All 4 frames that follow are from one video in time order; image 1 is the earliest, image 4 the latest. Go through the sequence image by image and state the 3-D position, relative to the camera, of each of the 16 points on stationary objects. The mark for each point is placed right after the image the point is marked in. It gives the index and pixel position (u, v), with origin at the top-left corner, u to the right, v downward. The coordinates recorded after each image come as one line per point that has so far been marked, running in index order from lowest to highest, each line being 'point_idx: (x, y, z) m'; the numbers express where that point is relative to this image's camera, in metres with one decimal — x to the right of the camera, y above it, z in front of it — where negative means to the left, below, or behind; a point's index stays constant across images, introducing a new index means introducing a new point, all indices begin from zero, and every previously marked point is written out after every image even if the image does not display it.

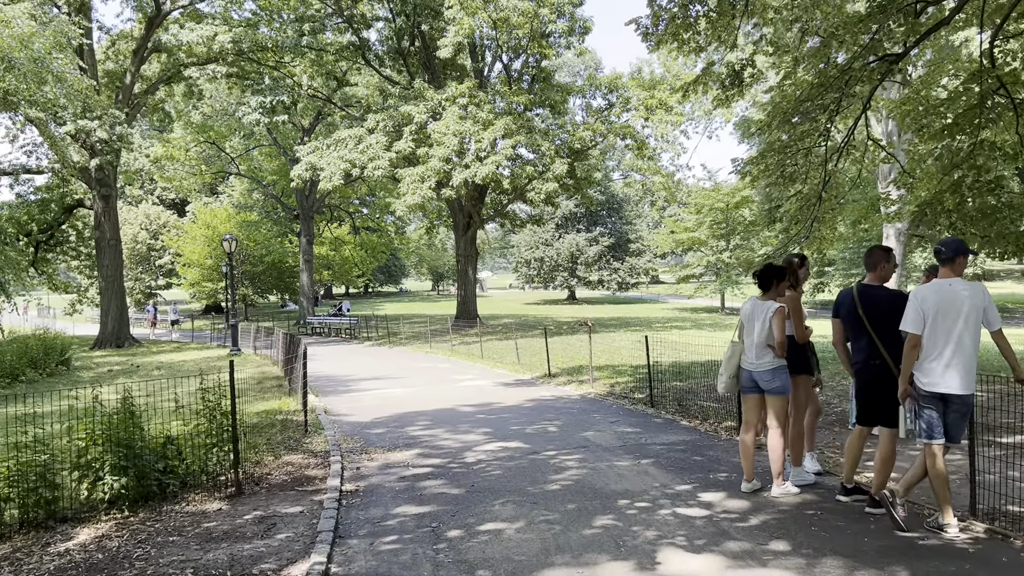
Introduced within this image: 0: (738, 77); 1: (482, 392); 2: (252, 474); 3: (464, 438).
0: (+3.6, +3.4, +13.3) m
1: (-0.4, -1.5, +11.7) m
2: (-2.0, -1.5, +6.5) m
3: (-0.5, -1.5, +8.0) m
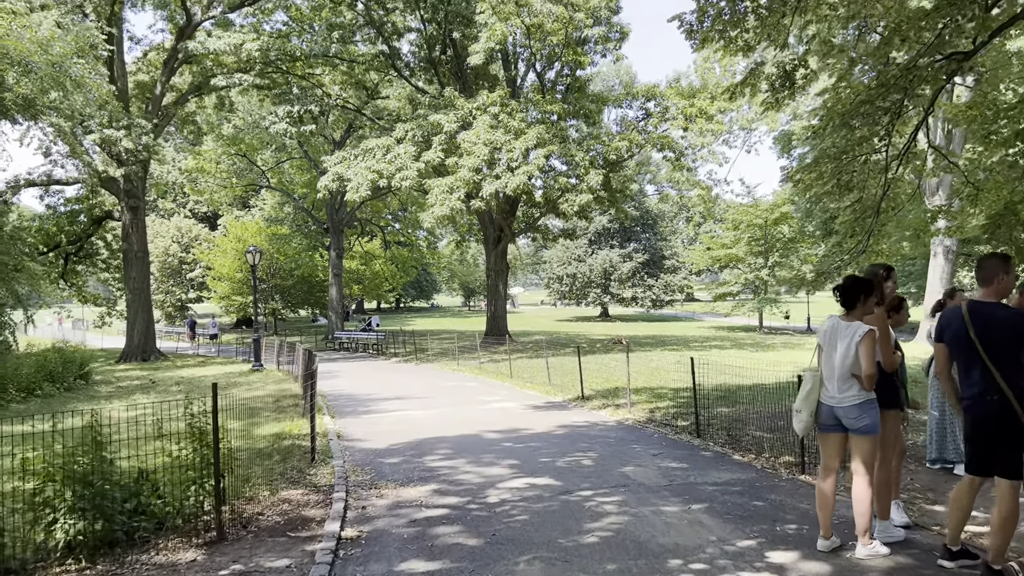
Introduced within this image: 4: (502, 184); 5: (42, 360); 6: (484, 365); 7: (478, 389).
0: (+4.1, +3.1, +12.4) m
1: (0.0, -1.7, +10.8) m
2: (-1.8, -1.5, +5.6) m
3: (-0.2, -1.6, +7.1) m
4: (-0.2, +2.5, +19.7) m
5: (-11.2, -1.7, +19.8) m
6: (-0.6, -1.8, +19.8) m
7: (-0.6, -1.8, +14.6) m
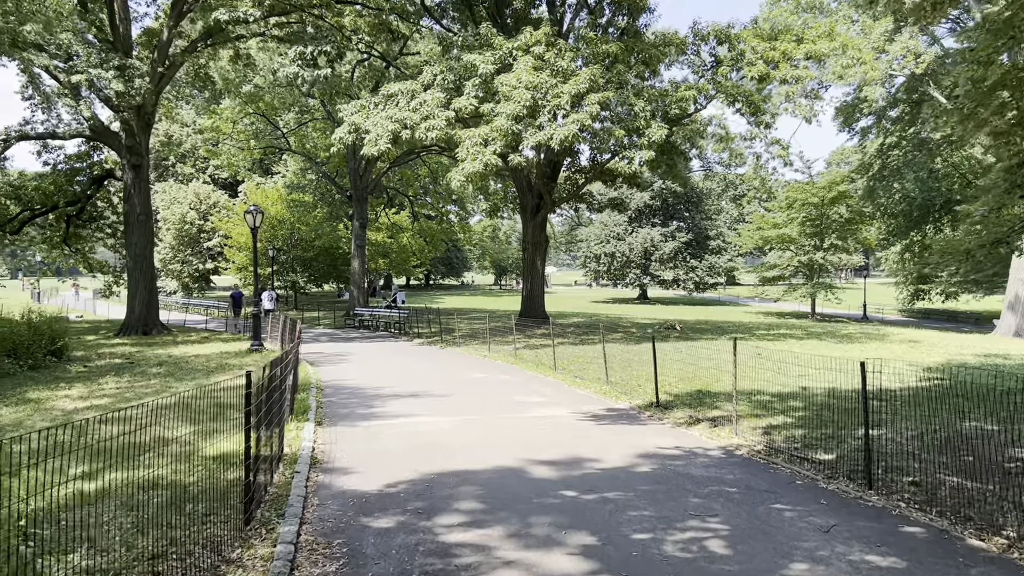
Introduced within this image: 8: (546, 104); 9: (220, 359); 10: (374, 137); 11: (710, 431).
0: (+4.8, +3.4, +9.0) m
1: (+0.5, -1.3, +7.6) m
2: (-1.5, -1.3, +2.6) m
3: (+0.2, -1.3, +4.0) m
4: (+0.7, +3.0, +16.4) m
5: (-10.3, -0.9, +17.0) m
6: (+0.2, -1.3, +16.6) m
7: (0.0, -1.3, +11.4) m
8: (+0.7, +3.7, +16.8) m
9: (-6.0, -1.5, +17.2) m
10: (-3.1, +3.3, +18.4) m
11: (+1.8, -1.3, +7.6) m
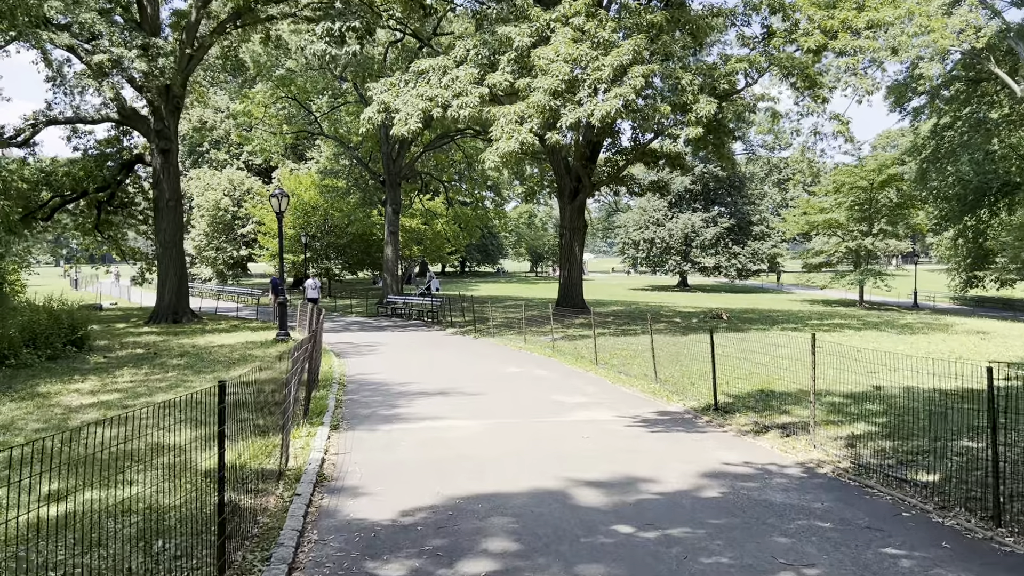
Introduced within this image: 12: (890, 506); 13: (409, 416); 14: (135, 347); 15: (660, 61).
0: (+5.2, +3.5, +7.7) m
1: (+0.8, -1.2, +6.6) m
2: (-1.4, -1.3, +1.6) m
3: (+0.3, -1.3, +3.0) m
4: (+1.4, +3.2, +15.3) m
5: (-9.6, -0.6, +16.5) m
6: (+0.9, -1.0, +15.6) m
7: (+0.5, -1.2, +10.4) m
8: (+1.4, +4.0, +15.7) m
9: (-5.3, -1.2, +16.4) m
10: (-2.3, +3.6, +17.4) m
11: (+2.1, -1.2, +6.5) m
12: (+2.2, -1.3, +4.9) m
13: (-1.0, -1.3, +8.3) m
14: (-8.2, -1.3, +18.0) m
15: (+3.0, +4.6, +16.7) m
